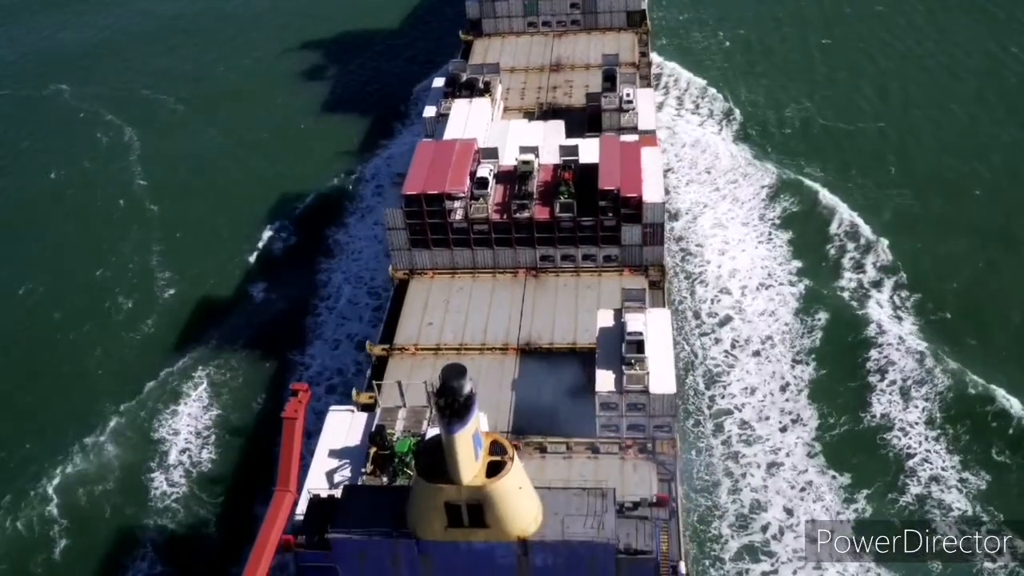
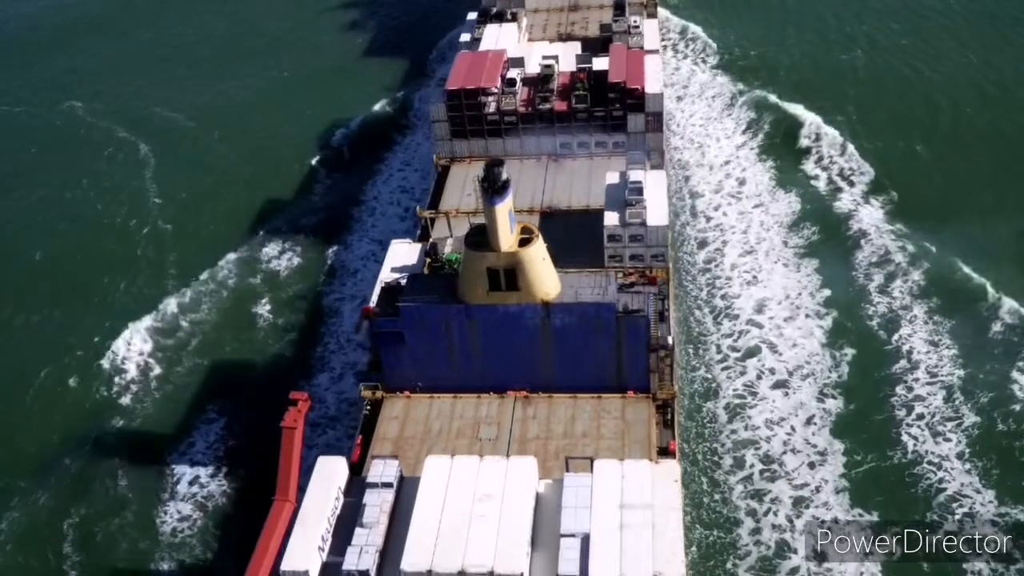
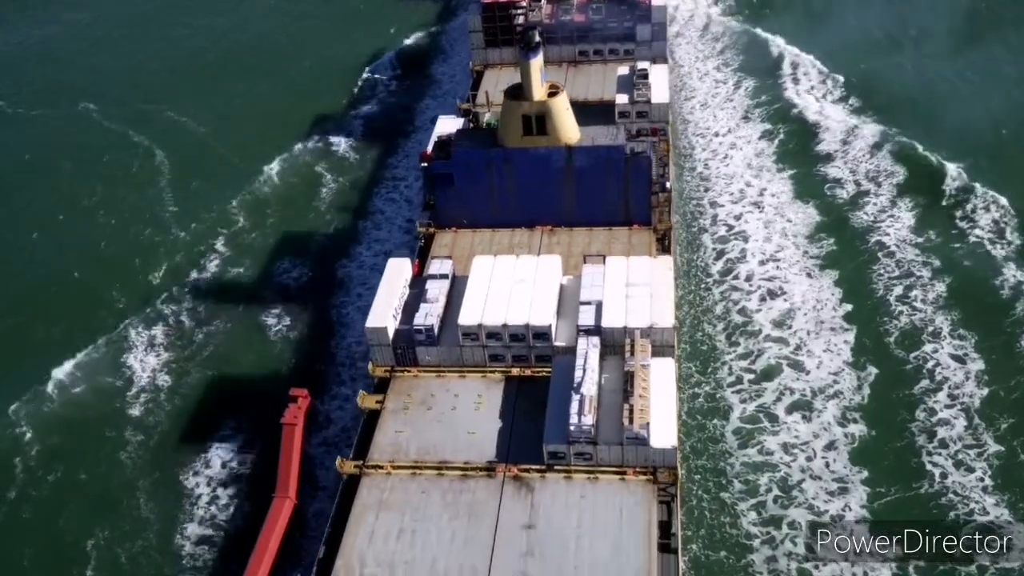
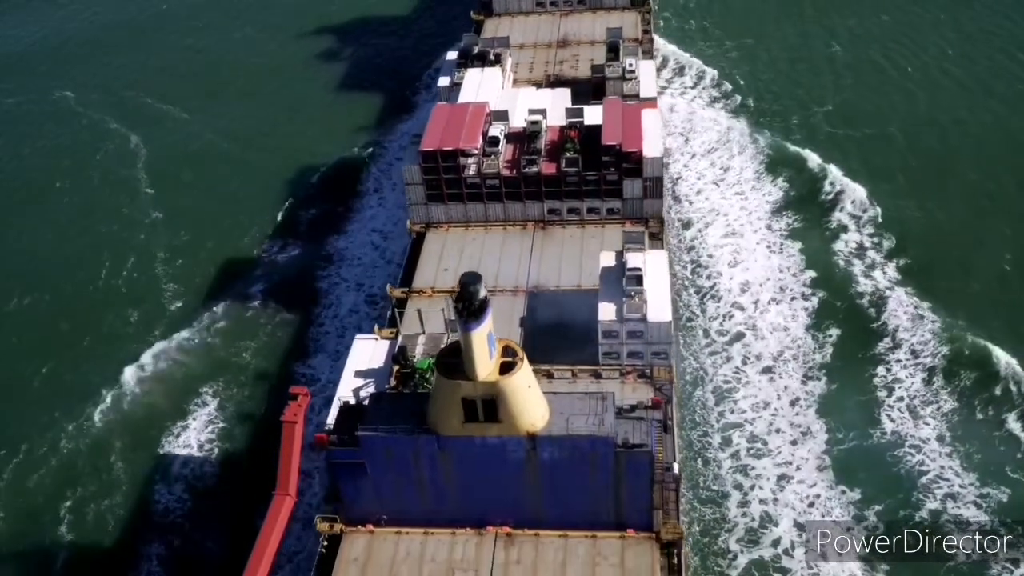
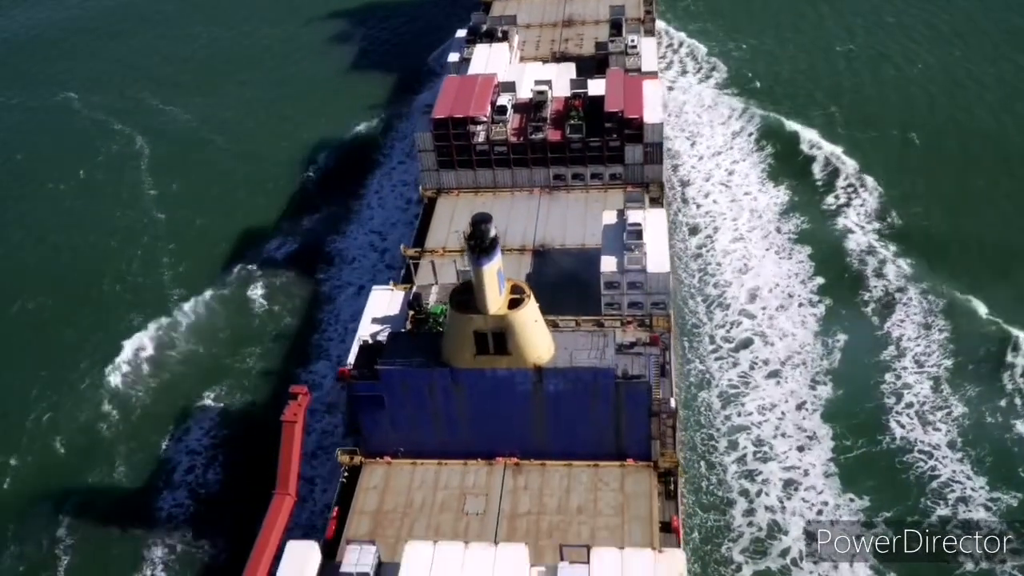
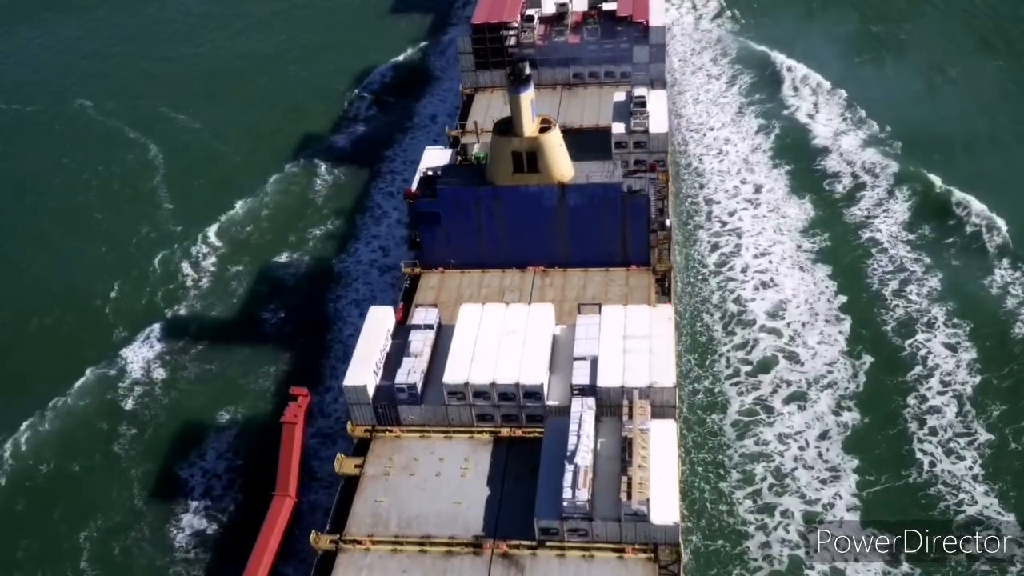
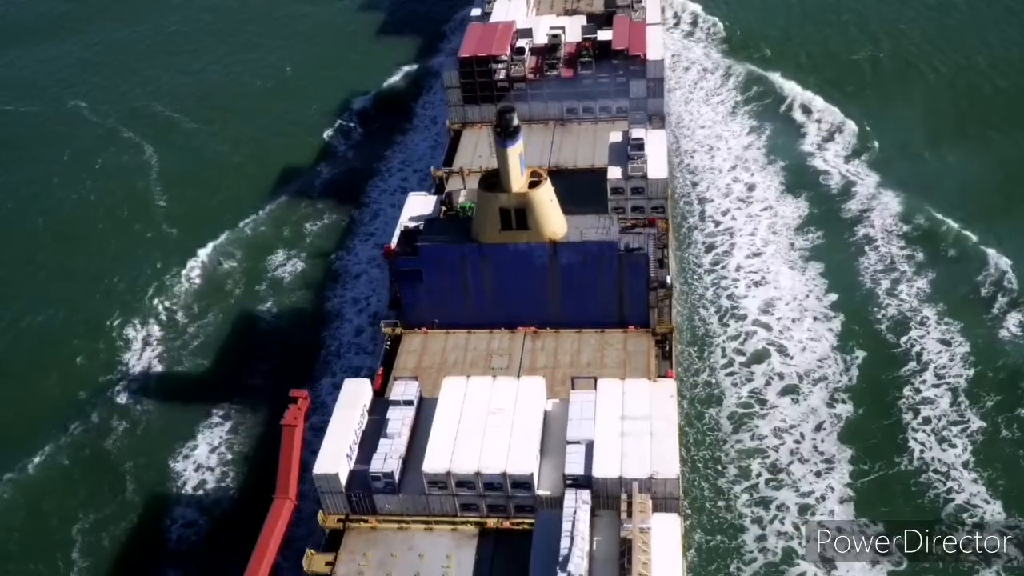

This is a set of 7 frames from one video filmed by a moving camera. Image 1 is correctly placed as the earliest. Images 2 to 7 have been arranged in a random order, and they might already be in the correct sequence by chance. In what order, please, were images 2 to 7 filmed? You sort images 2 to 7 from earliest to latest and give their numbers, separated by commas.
4, 5, 2, 7, 6, 3
